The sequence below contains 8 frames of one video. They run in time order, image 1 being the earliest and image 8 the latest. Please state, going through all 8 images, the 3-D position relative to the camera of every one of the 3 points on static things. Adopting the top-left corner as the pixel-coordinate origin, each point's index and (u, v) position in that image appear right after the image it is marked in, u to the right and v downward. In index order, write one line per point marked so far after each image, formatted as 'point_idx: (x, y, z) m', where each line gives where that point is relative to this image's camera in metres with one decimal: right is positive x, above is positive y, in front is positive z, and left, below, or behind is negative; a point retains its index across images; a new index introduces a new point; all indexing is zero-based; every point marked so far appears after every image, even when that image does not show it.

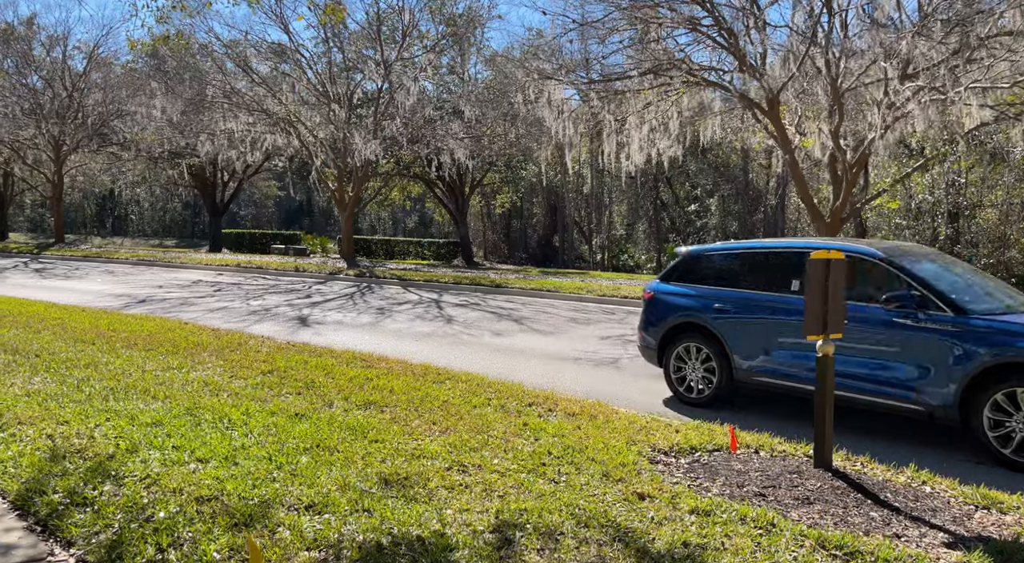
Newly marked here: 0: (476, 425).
0: (-0.2, -0.8, +4.6) m
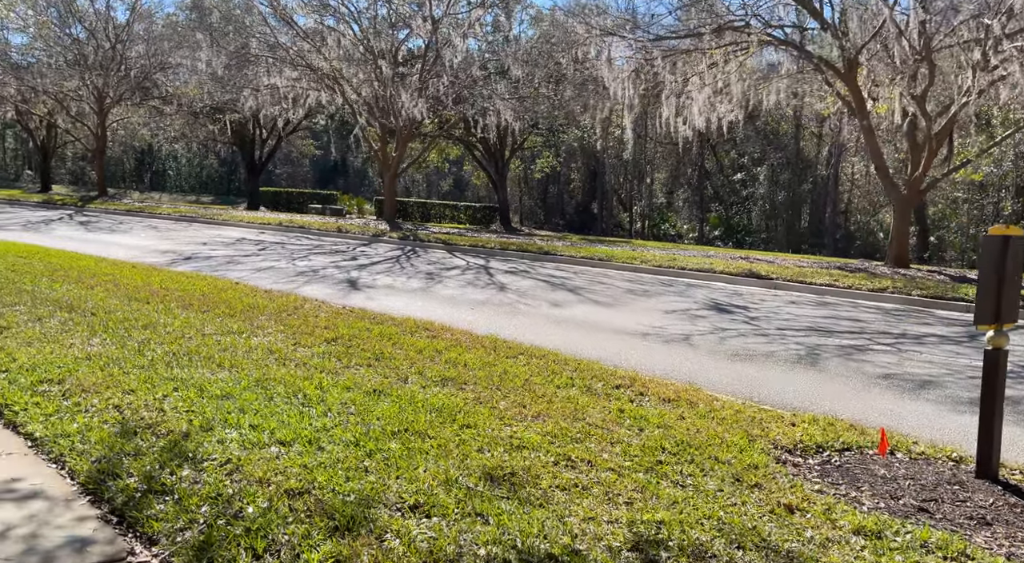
0: (+0.3, -0.7, +4.2) m
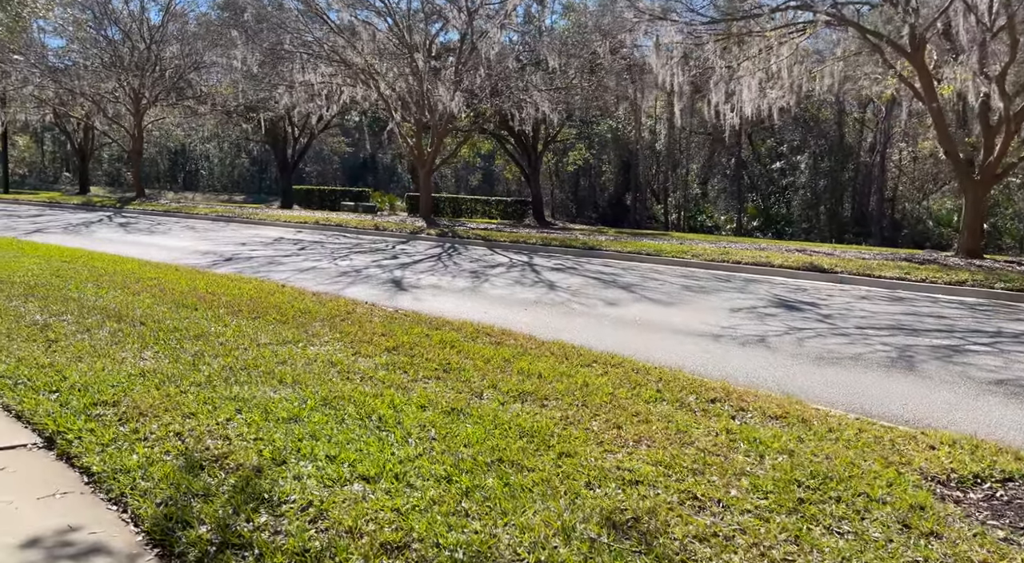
0: (+0.8, -0.7, +3.8) m
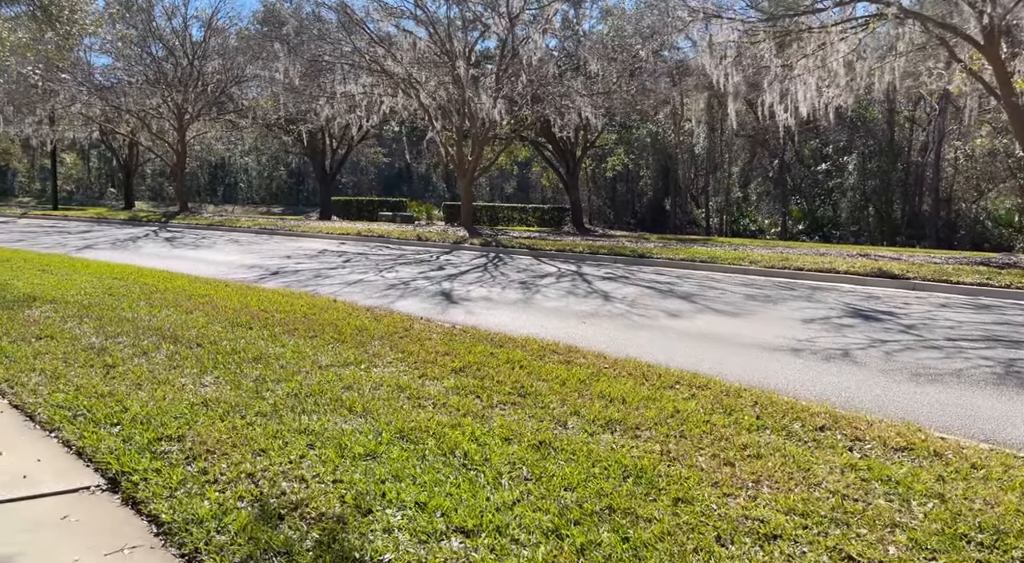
0: (+1.2, -0.8, +3.4) m
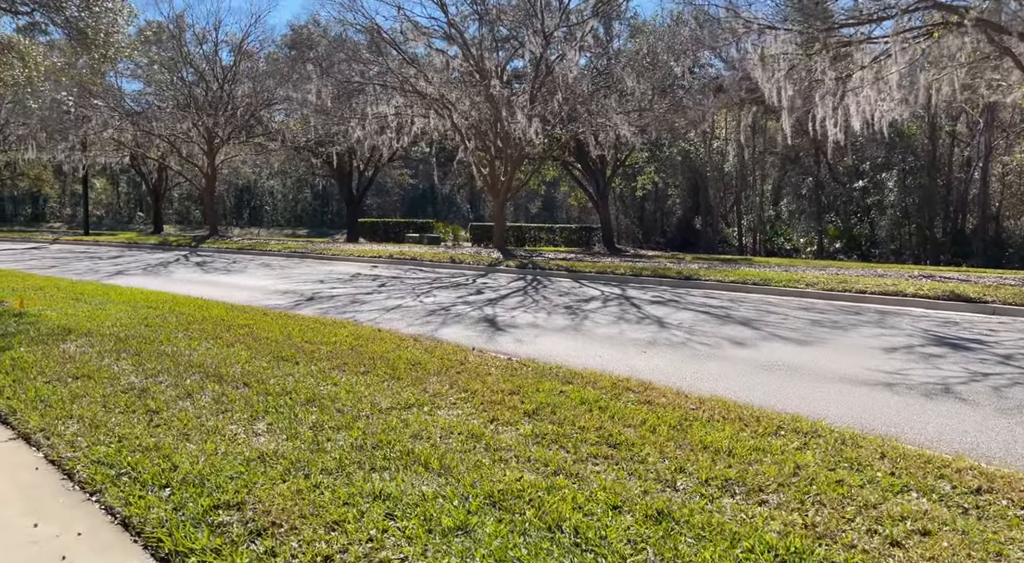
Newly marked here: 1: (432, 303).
0: (+1.6, -0.9, +2.8) m
1: (-1.4, -0.4, +13.9) m
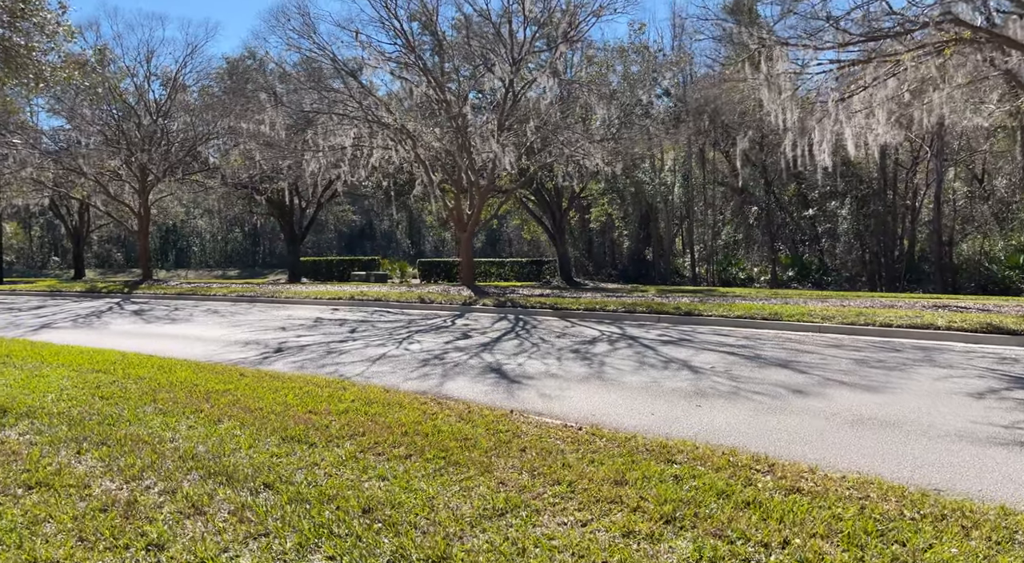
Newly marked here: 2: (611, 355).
0: (+2.4, -1.1, +1.7) m
1: (-1.5, -1.1, +12.5) m
2: (+1.4, -1.0, +11.4) m
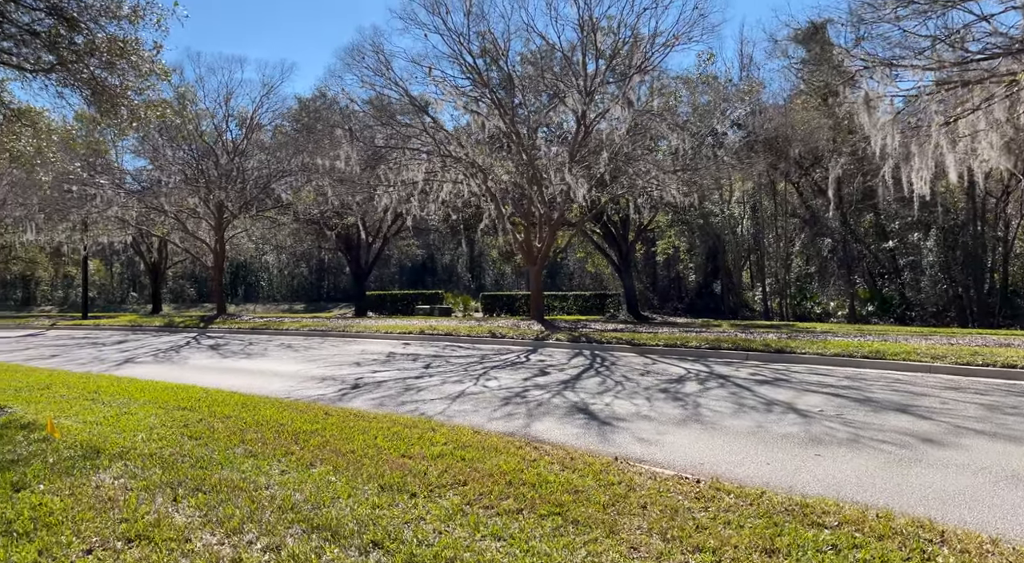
0: (+2.9, -1.2, +1.0) m
1: (-0.2, -1.6, +12.1) m
2: (+2.5, -1.5, +10.8) m
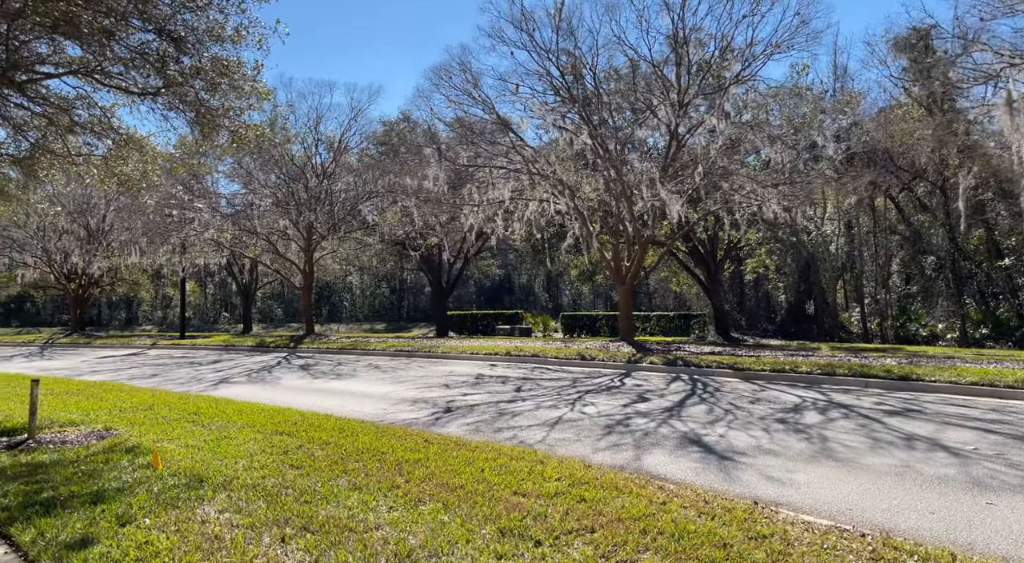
0: (+3.2, -1.2, +0.2) m
1: (+1.3, -1.9, +11.5) m
2: (+3.9, -1.8, +9.9) m
